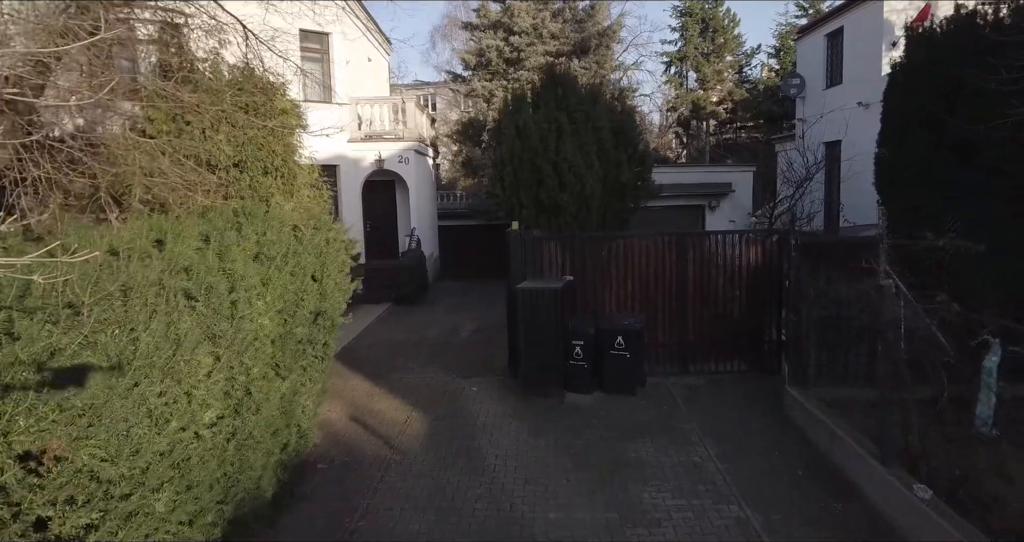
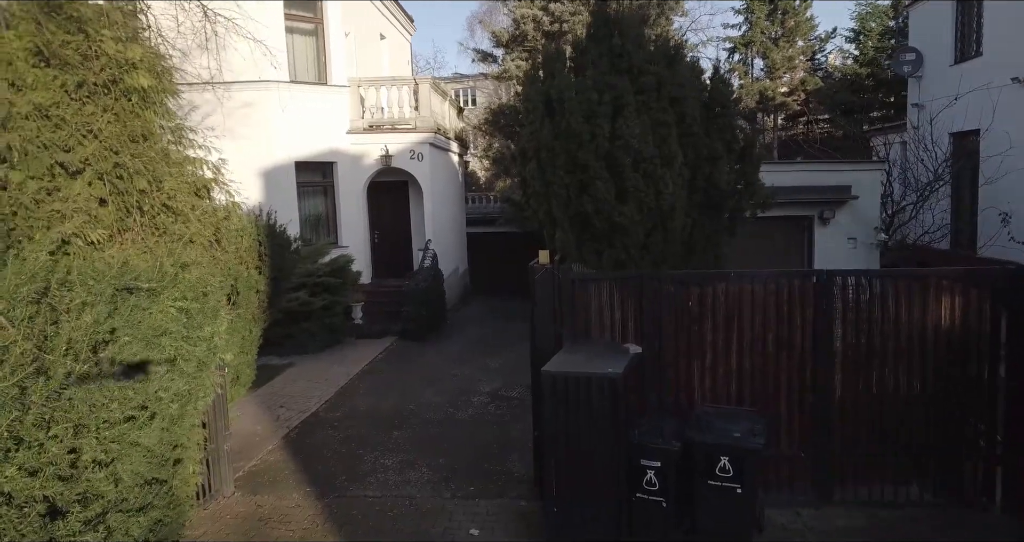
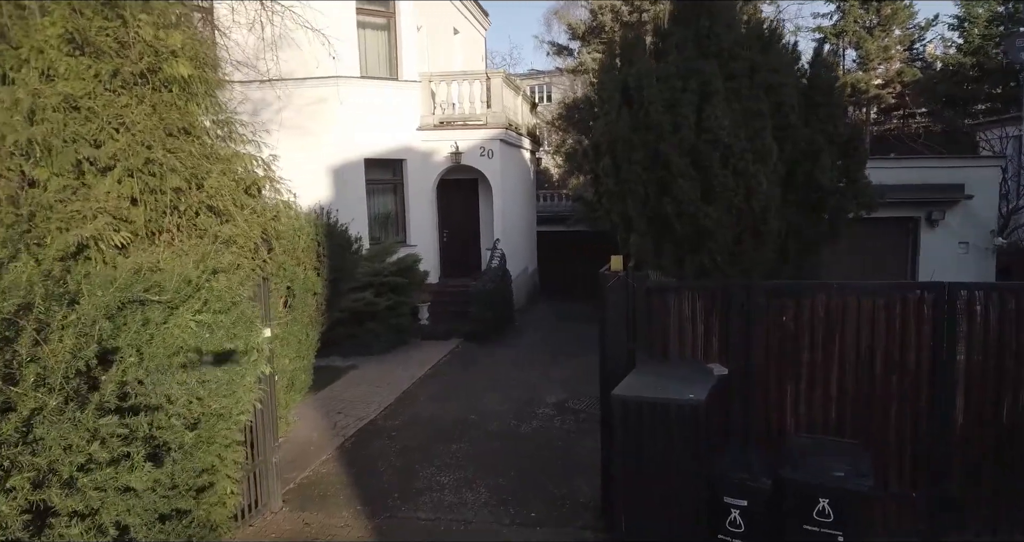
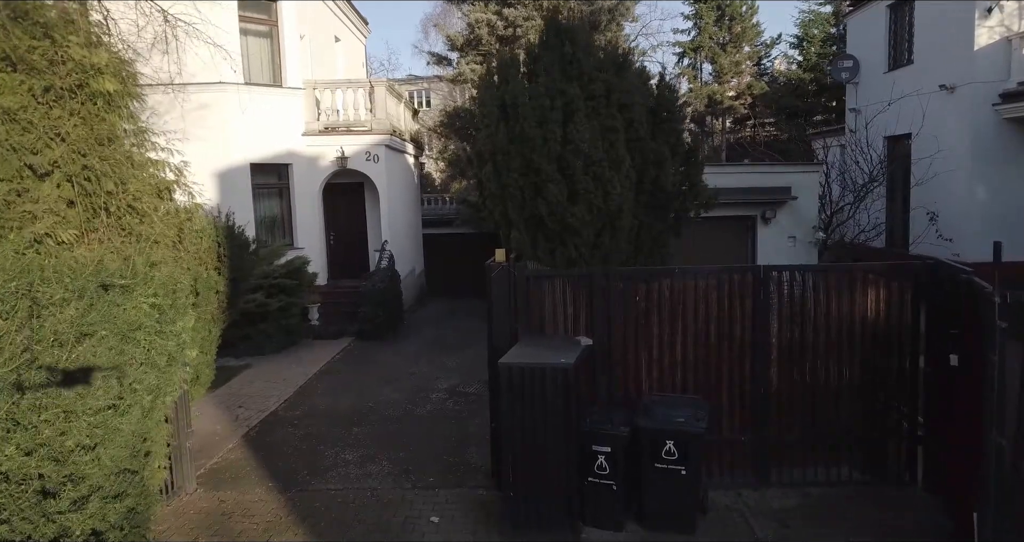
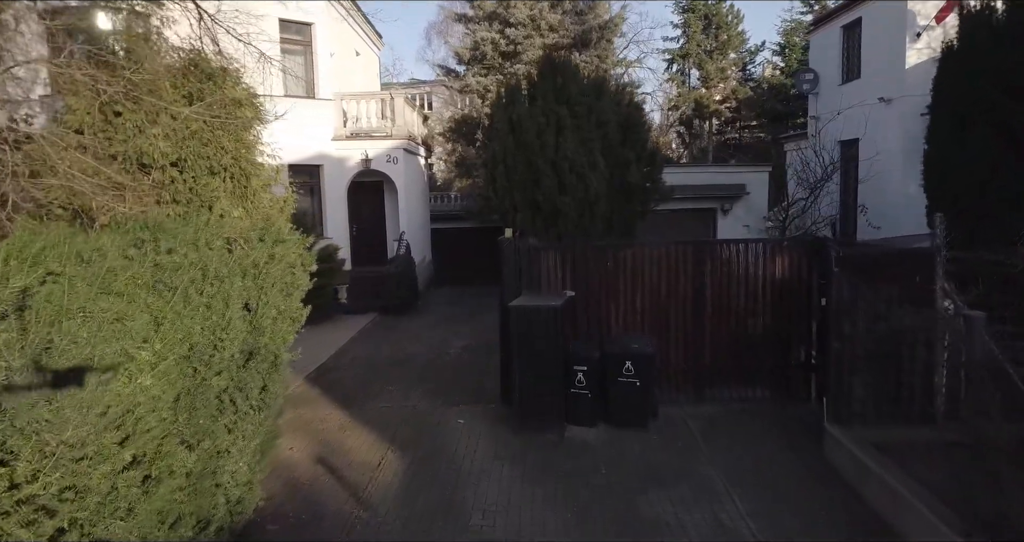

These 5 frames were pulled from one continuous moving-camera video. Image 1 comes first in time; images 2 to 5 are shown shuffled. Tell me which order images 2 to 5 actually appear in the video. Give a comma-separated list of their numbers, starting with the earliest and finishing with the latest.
5, 4, 2, 3
